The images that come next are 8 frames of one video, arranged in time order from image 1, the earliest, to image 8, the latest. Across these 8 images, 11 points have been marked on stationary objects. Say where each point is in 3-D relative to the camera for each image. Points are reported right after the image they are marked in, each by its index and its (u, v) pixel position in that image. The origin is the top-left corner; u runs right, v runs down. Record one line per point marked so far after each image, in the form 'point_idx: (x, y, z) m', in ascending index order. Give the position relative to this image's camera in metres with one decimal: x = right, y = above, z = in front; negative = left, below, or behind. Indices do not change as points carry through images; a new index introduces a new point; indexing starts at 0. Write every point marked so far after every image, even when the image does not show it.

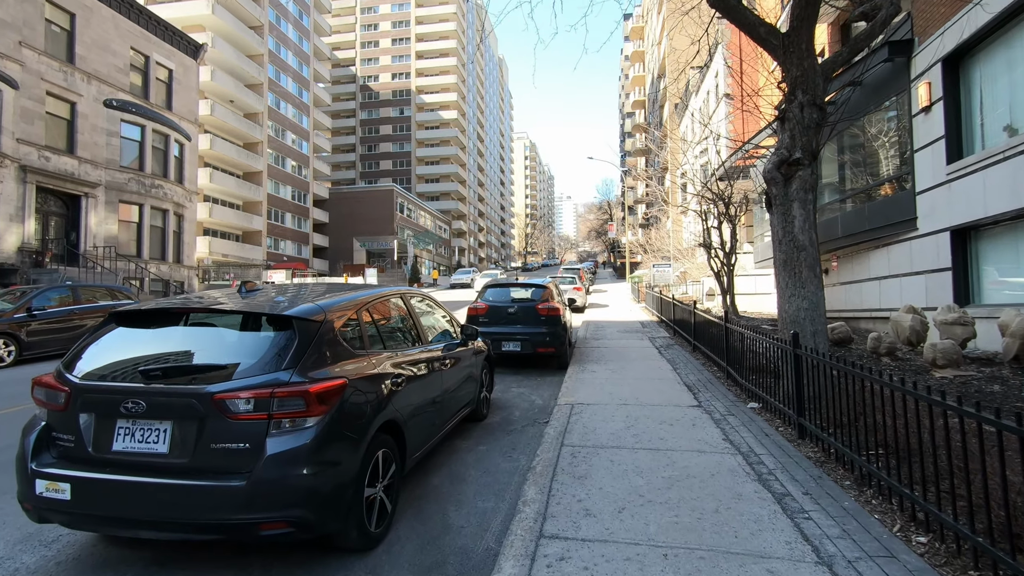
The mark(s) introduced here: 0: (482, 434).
0: (-0.3, -1.4, +5.2) m
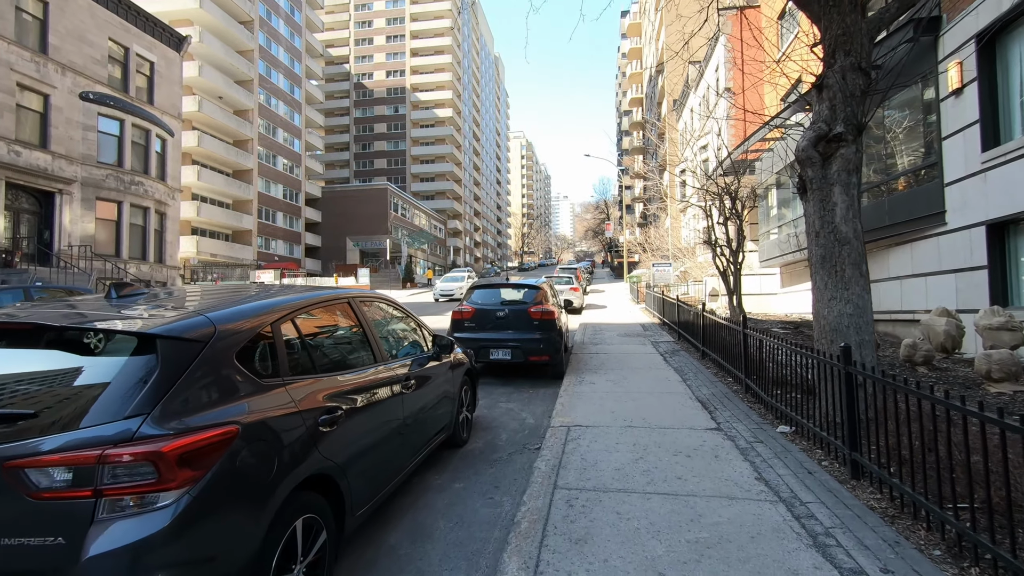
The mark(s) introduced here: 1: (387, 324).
0: (-0.4, -1.4, +4.4) m
1: (-0.9, -0.3, +4.1) m
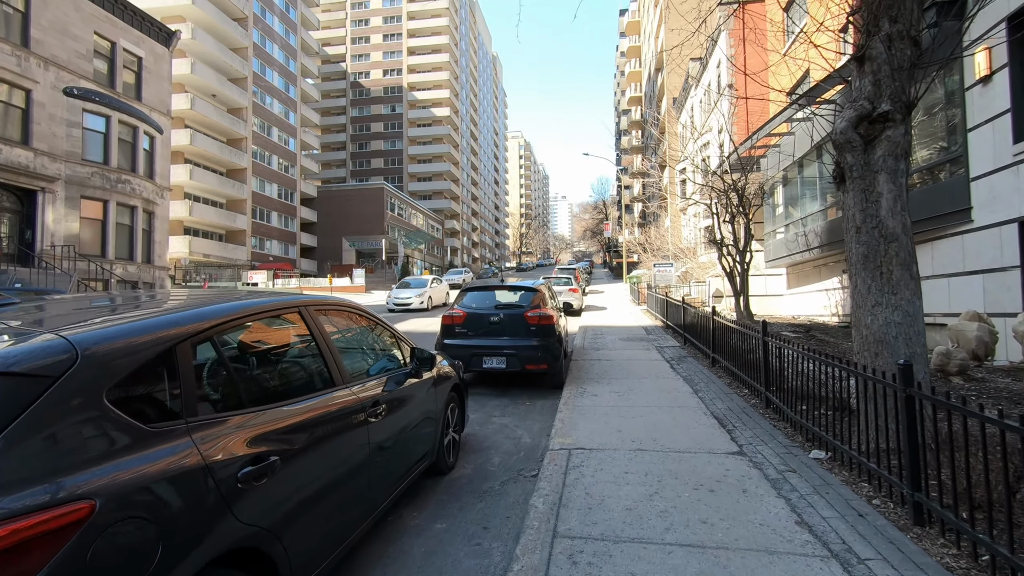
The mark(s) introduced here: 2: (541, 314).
0: (-0.5, -1.5, +3.7) m
1: (-1.0, -0.3, +3.5) m
2: (+0.4, -0.3, +7.1) m
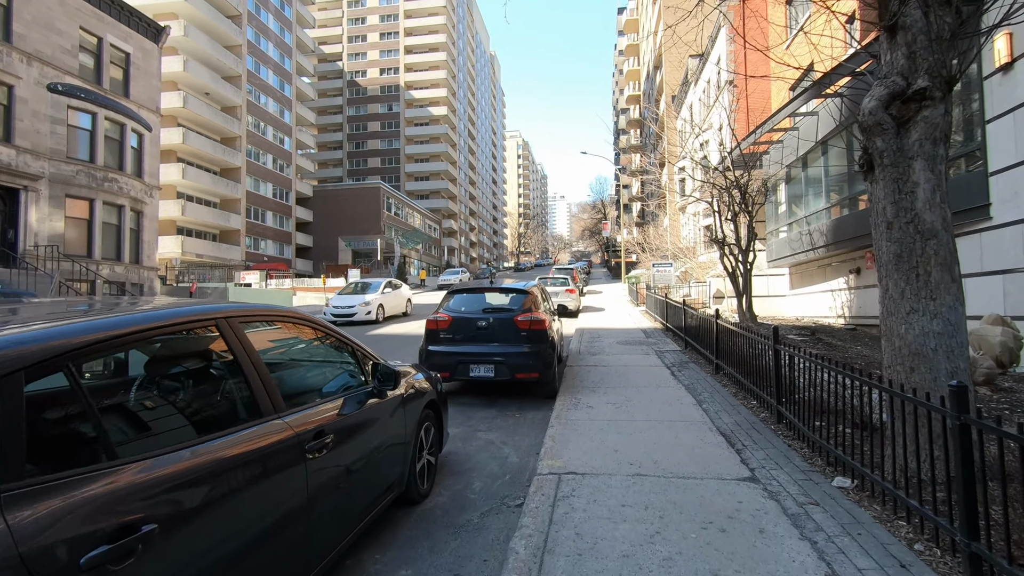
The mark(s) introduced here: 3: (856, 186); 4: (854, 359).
0: (-0.6, -1.5, +3.3) m
1: (-1.1, -0.3, +3.0) m
2: (+0.3, -0.4, +6.6) m
3: (+7.3, +2.1, +11.6) m
4: (+4.9, -1.0, +7.7) m
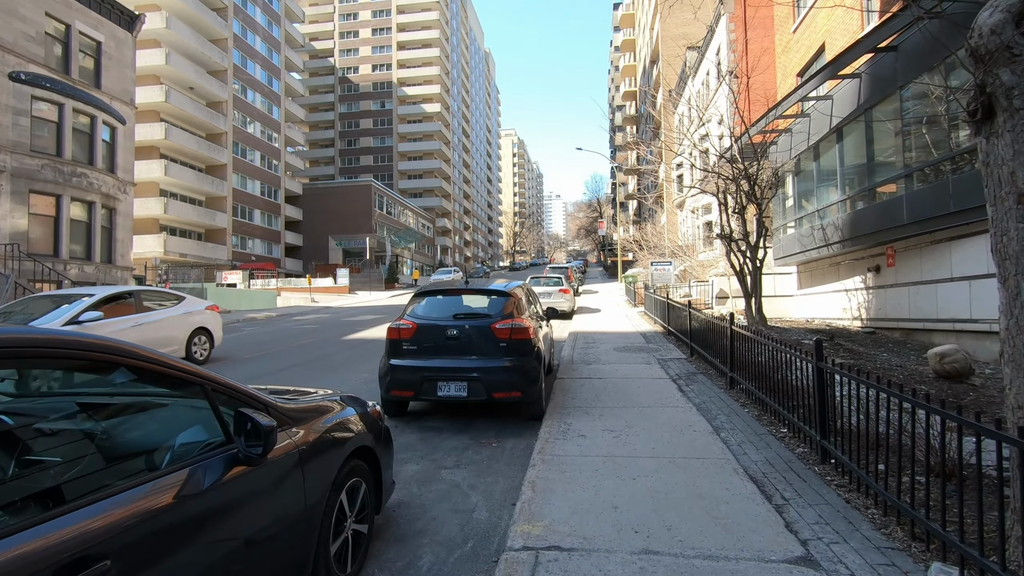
0: (-0.8, -1.5, +2.2) m
1: (-1.3, -0.3, +1.9) m
2: (0.0, -0.4, +5.5) m
3: (+7.1, +2.1, +10.6) m
4: (+4.6, -1.0, +6.7) m
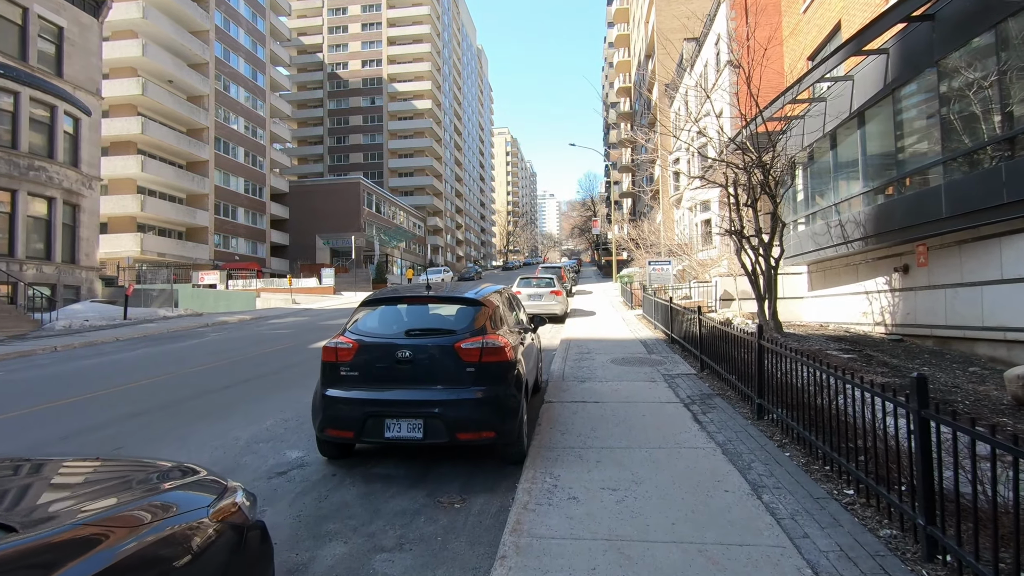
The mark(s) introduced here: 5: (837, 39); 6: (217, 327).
0: (-1.0, -1.6, +0.9) m
1: (-1.5, -0.4, +0.6) m
2: (-0.2, -0.4, +4.2) m
3: (+6.8, +2.1, +9.4) m
4: (+4.4, -1.1, +5.5) m
5: (+7.4, +5.7, +12.3) m
6: (-10.1, -1.3, +18.7) m
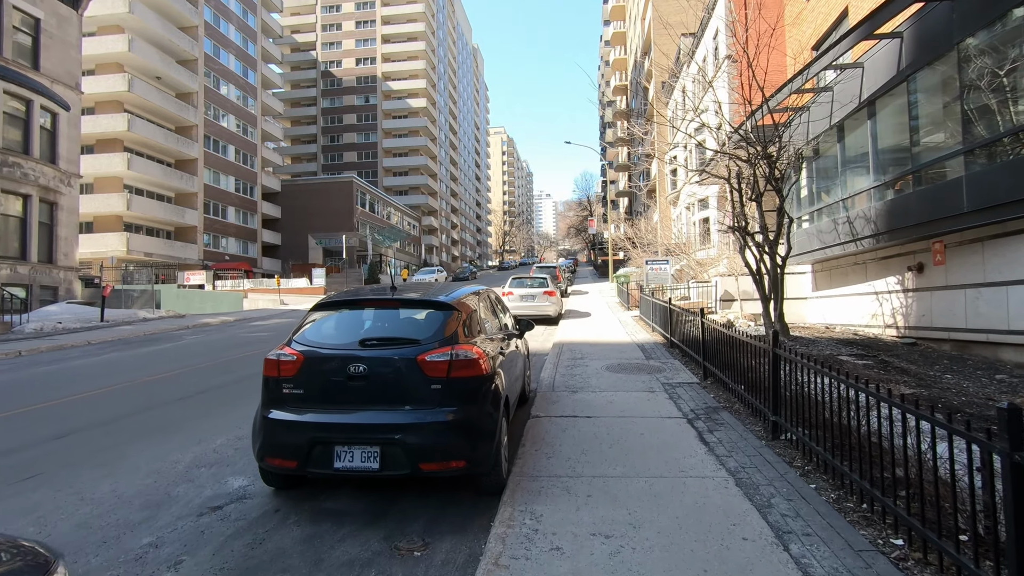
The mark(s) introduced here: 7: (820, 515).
0: (-1.1, -1.6, +0.2) m
1: (-1.6, -0.4, 0.0) m
2: (-0.4, -0.5, +3.6) m
3: (+6.6, +2.1, +8.8) m
4: (+4.2, -1.1, +4.8) m
5: (+7.2, +5.7, +11.7) m
6: (-10.4, -1.4, +17.9) m
7: (+1.7, -1.3, +3.1) m
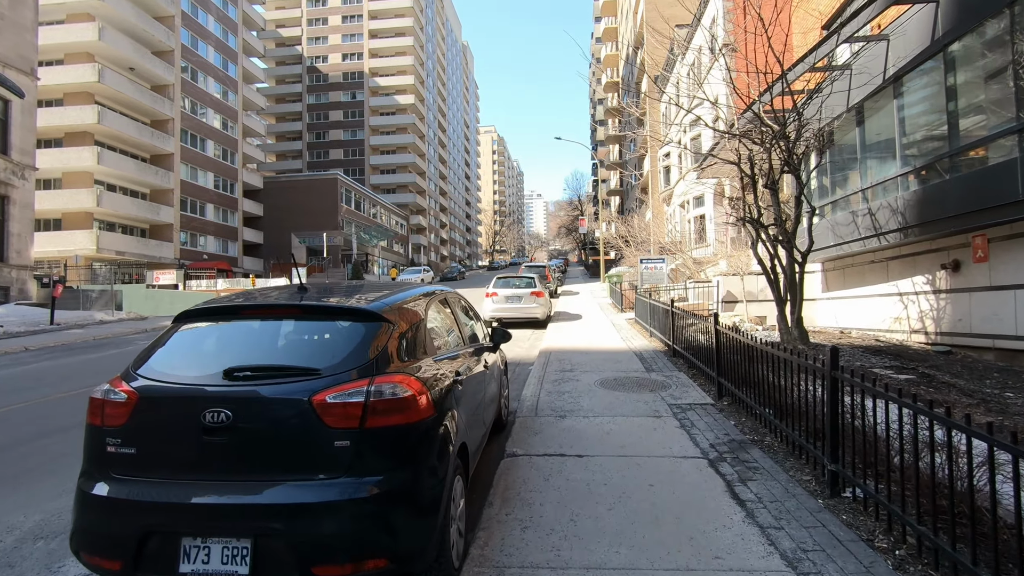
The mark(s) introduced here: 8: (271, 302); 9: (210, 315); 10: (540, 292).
0: (-1.3, -1.6, -1.0) m
1: (-1.8, -0.4, -1.3) m
2: (-0.6, -0.5, +2.3) m
3: (+6.3, +2.1, +7.7) m
4: (+4.0, -1.1, +3.7) m
5: (+6.8, +5.6, +10.6) m
6: (-10.8, -1.4, +16.5) m
7: (+1.5, -1.3, +1.9) m
8: (-1.2, -0.1, +2.8) m
9: (-1.5, -0.1, +2.8) m
10: (+0.7, -0.1, +13.8) m
